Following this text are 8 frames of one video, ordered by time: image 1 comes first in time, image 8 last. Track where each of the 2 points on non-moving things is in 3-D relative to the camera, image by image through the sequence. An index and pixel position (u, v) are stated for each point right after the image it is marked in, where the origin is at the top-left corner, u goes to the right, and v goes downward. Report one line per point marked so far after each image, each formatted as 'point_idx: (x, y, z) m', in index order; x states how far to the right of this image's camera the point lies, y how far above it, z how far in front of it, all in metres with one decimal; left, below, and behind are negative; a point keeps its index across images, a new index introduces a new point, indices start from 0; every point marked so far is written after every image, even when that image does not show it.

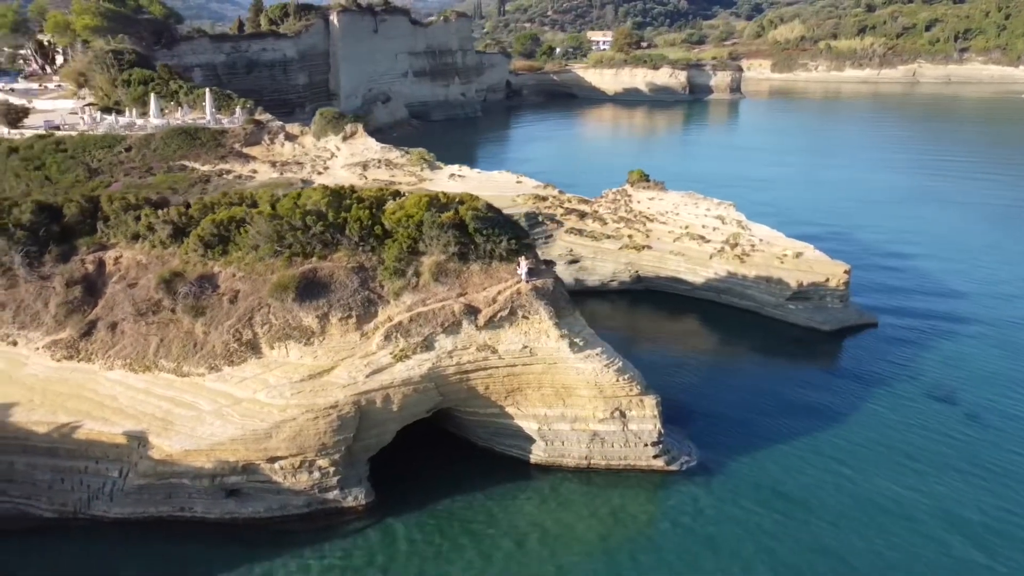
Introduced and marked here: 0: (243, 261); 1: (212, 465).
0: (-6.3, +0.7, +19.4) m
1: (-6.4, -3.7, +17.2) m
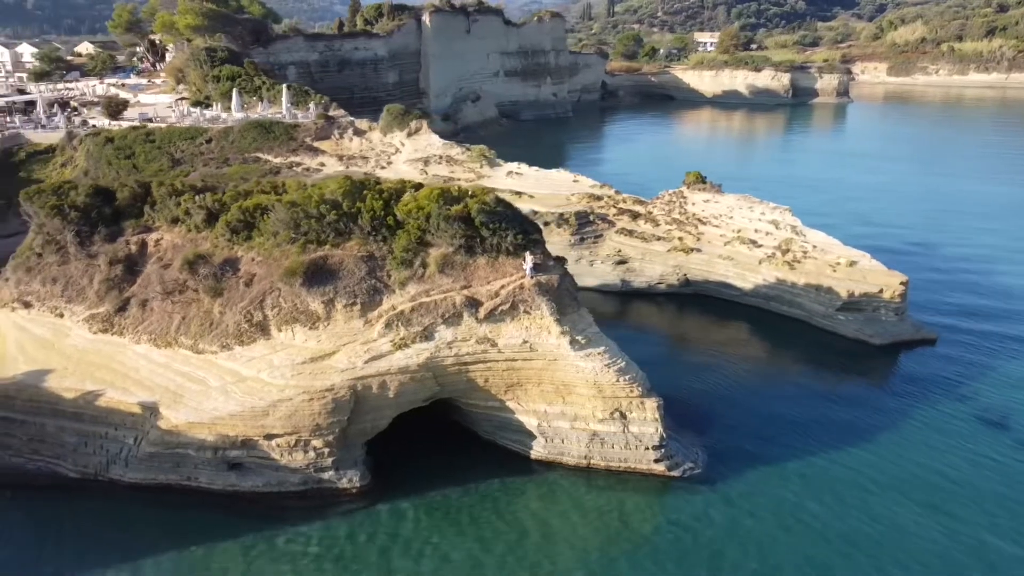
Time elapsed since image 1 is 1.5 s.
0: (-6.1, +1.1, +20.2) m
1: (-6.6, -3.3, +18.1) m
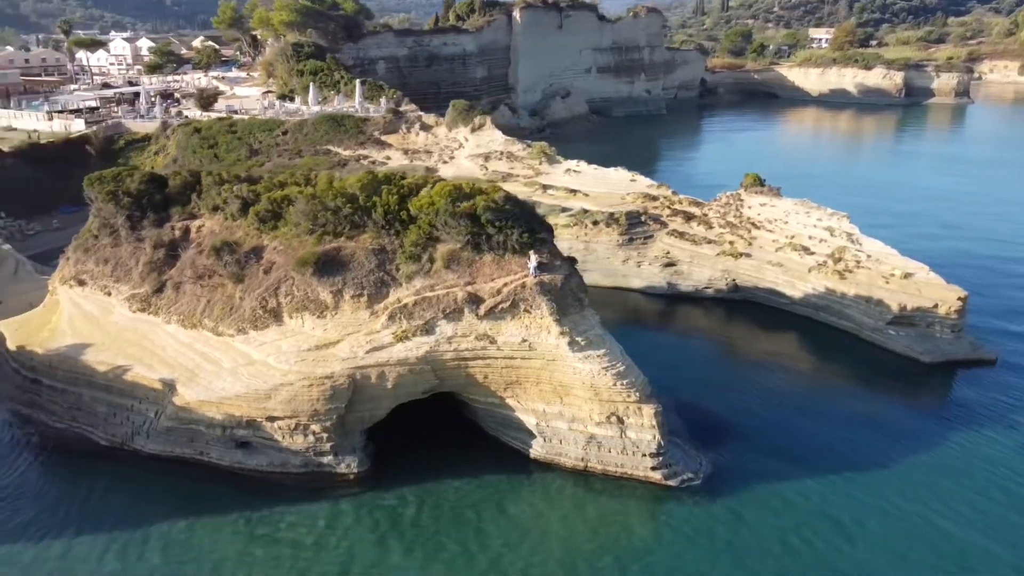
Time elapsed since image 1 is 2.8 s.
0: (-5.8, +1.4, +21.0) m
1: (-6.8, -3.0, +19.1) m
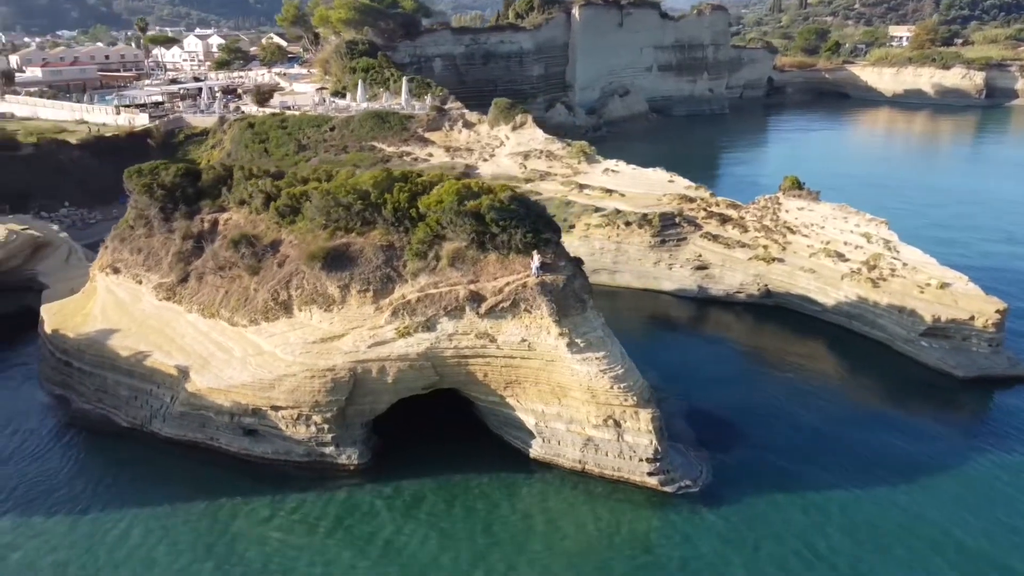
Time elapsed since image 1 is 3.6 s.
0: (-5.5, +1.5, +21.6) m
1: (-6.8, -2.8, +19.7) m
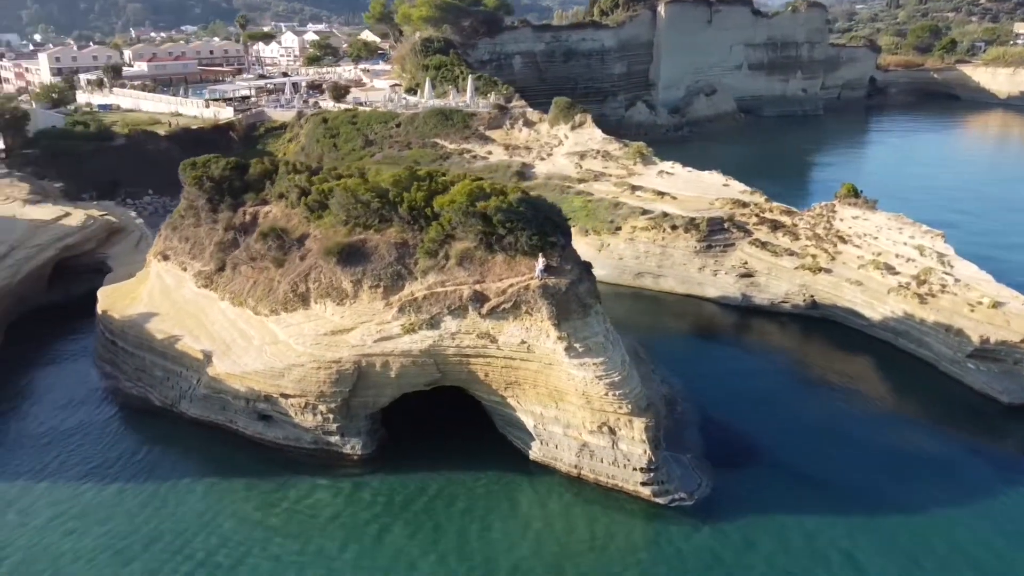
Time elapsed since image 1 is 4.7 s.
0: (-5.1, +1.7, +22.3) m
1: (-6.8, -2.6, +20.7) m
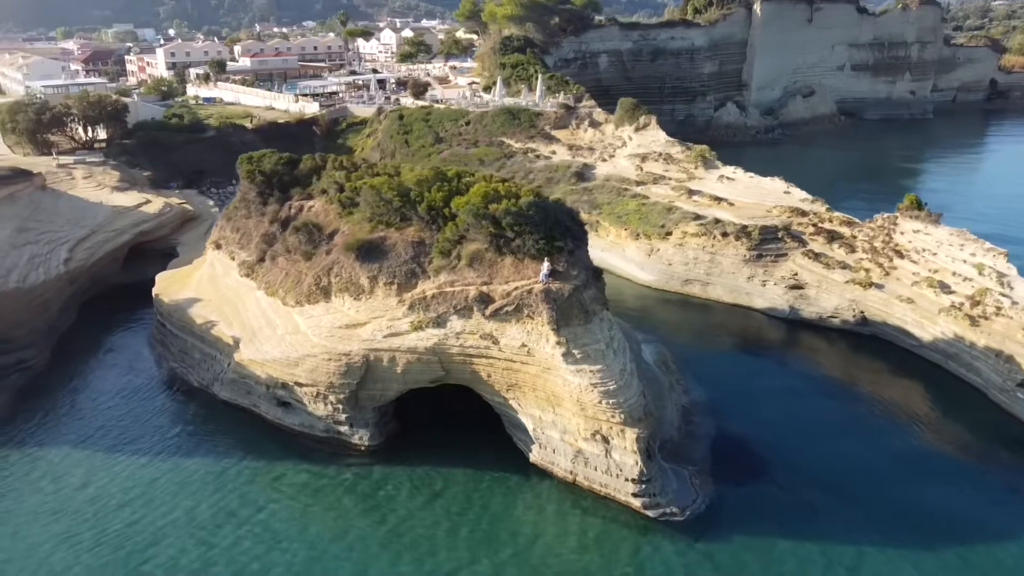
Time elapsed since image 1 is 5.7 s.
0: (-4.5, +1.9, +23.1) m
1: (-6.5, -2.3, +21.7) m
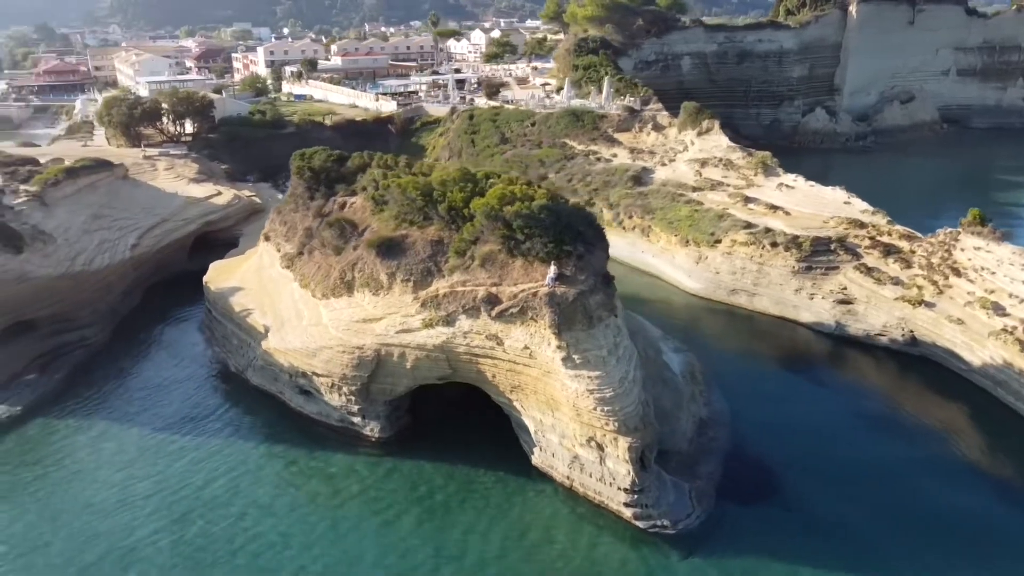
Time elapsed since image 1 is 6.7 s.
0: (-3.8, +2.0, +23.7) m
1: (-6.2, -2.1, +22.5) m
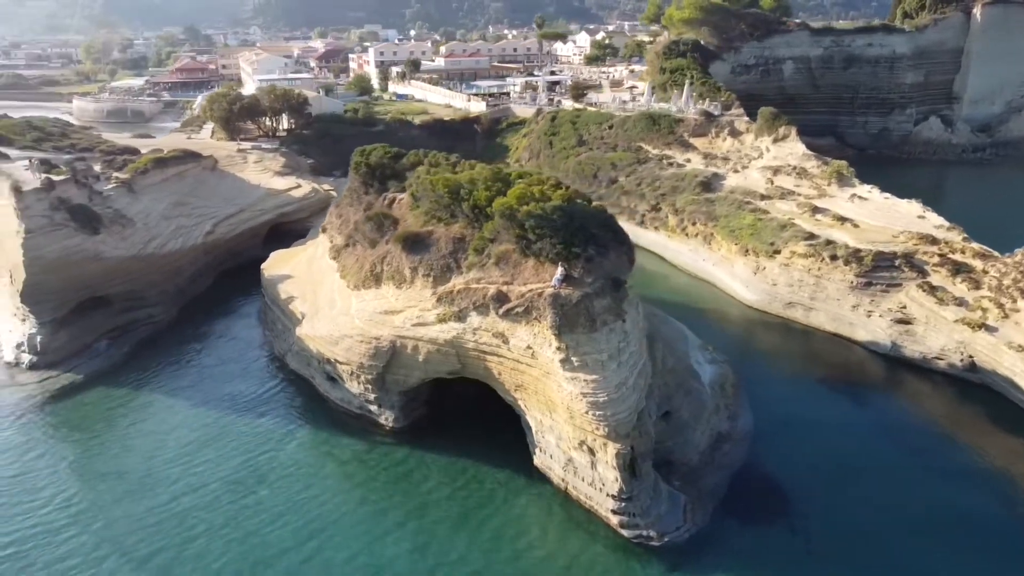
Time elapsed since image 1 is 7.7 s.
0: (-2.9, +2.2, +24.3) m
1: (-5.6, -1.8, +23.5) m
